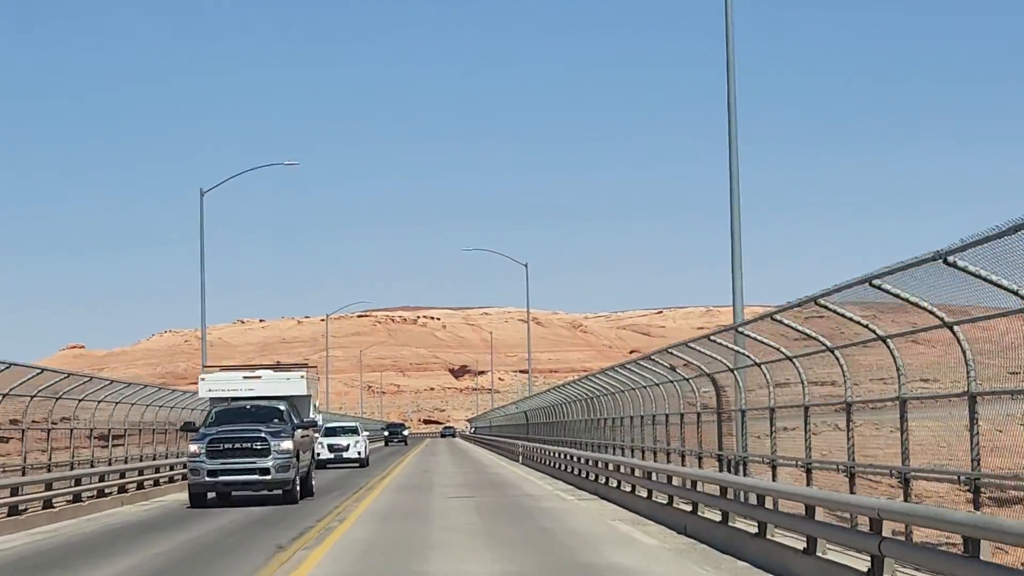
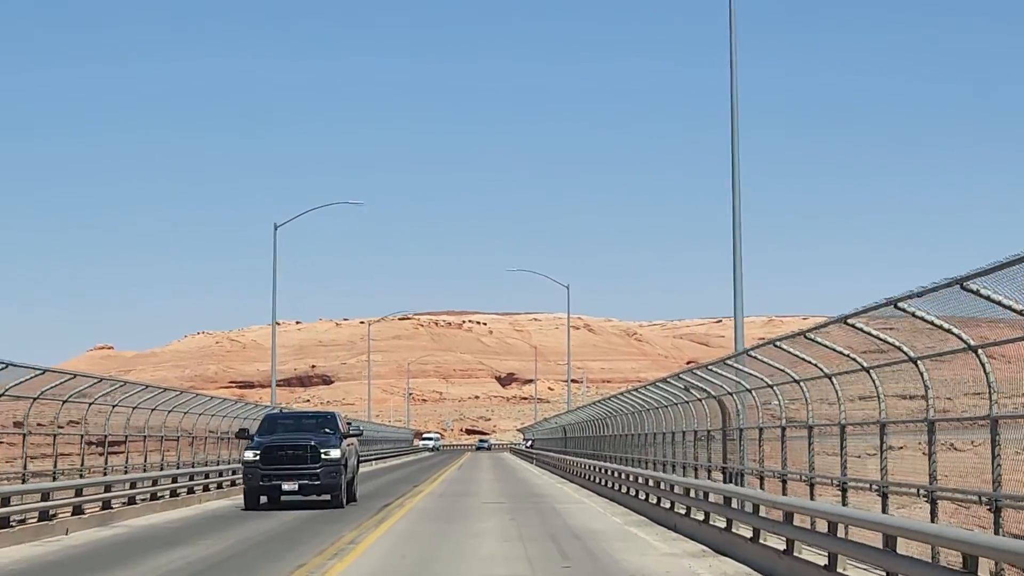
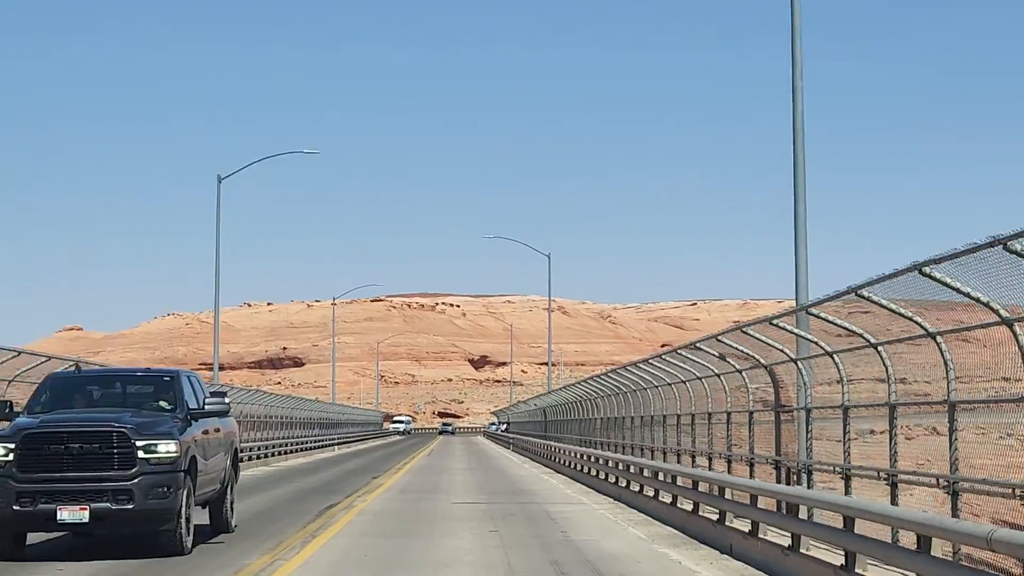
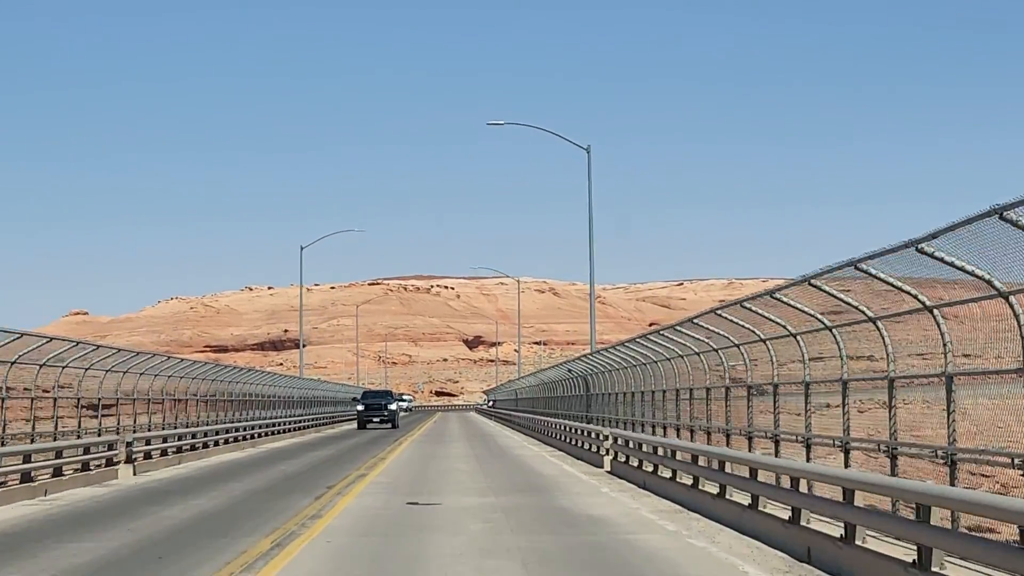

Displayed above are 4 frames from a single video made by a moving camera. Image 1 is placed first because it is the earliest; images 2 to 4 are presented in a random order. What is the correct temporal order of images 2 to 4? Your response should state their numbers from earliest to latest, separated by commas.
4, 2, 3
